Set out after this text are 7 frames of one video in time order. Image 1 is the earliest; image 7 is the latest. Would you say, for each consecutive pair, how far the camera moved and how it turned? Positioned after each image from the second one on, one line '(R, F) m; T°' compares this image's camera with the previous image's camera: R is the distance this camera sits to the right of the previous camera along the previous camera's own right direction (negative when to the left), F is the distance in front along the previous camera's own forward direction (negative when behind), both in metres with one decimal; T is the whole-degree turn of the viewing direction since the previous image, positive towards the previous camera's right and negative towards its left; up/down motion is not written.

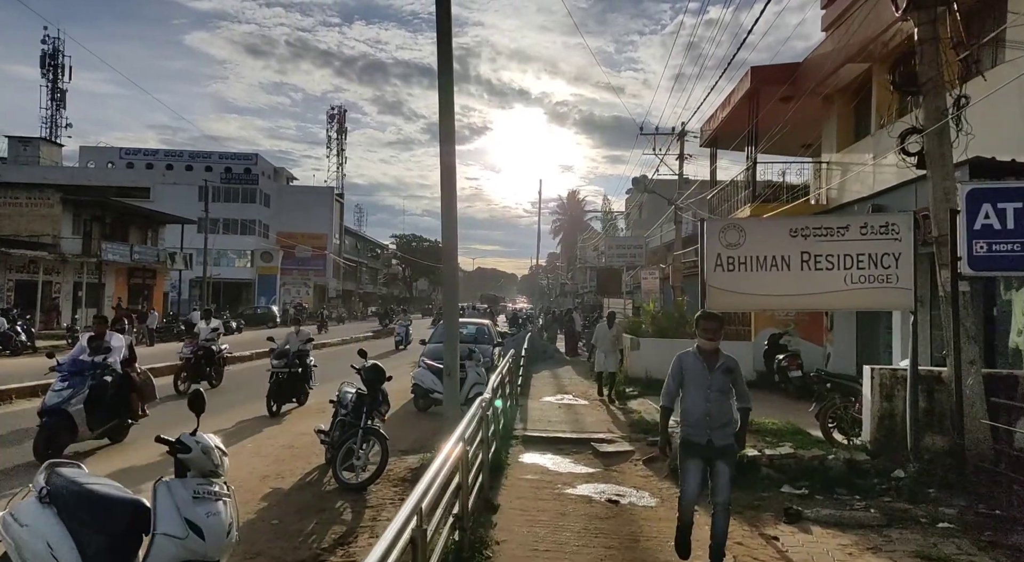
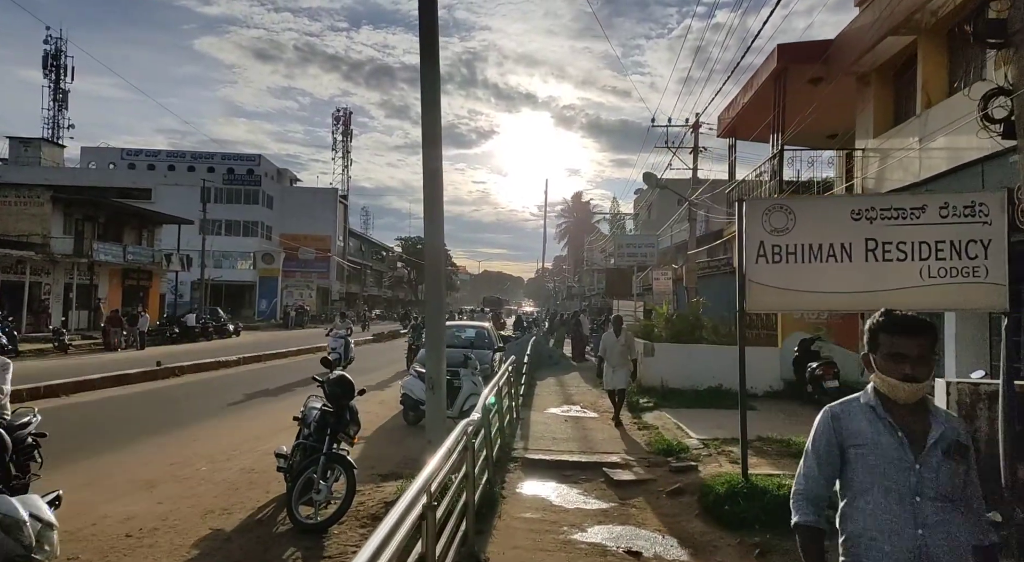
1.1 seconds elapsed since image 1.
(+0.1, +1.3) m; -1°
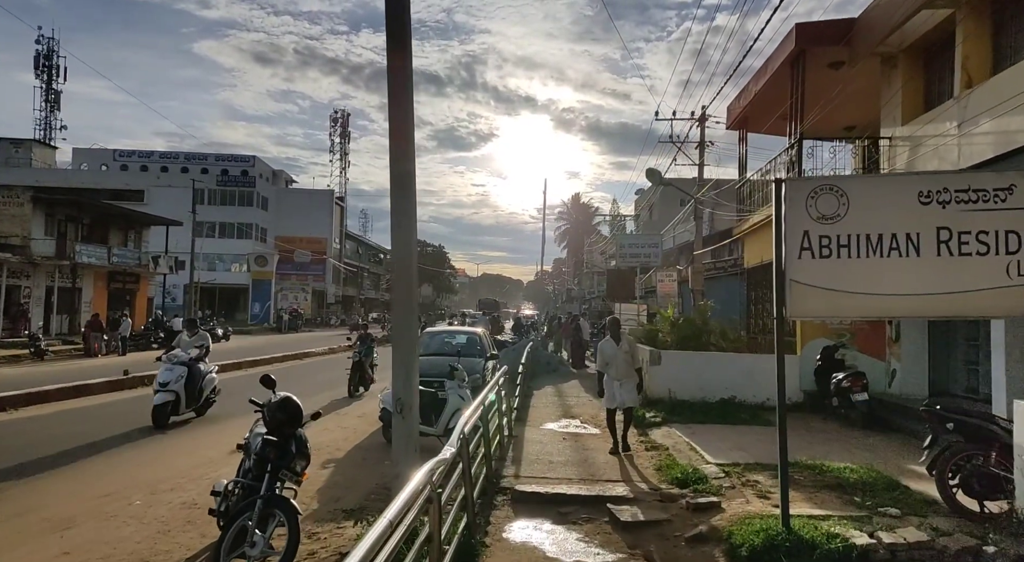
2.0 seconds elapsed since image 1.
(+0.1, +1.1) m; 0°
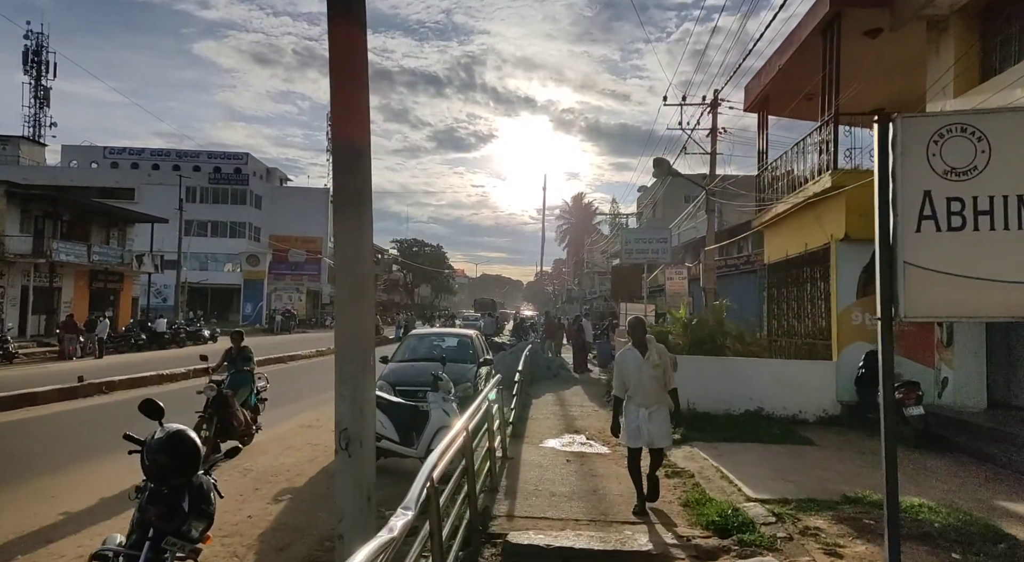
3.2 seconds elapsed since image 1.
(+0.1, +1.4) m; 0°
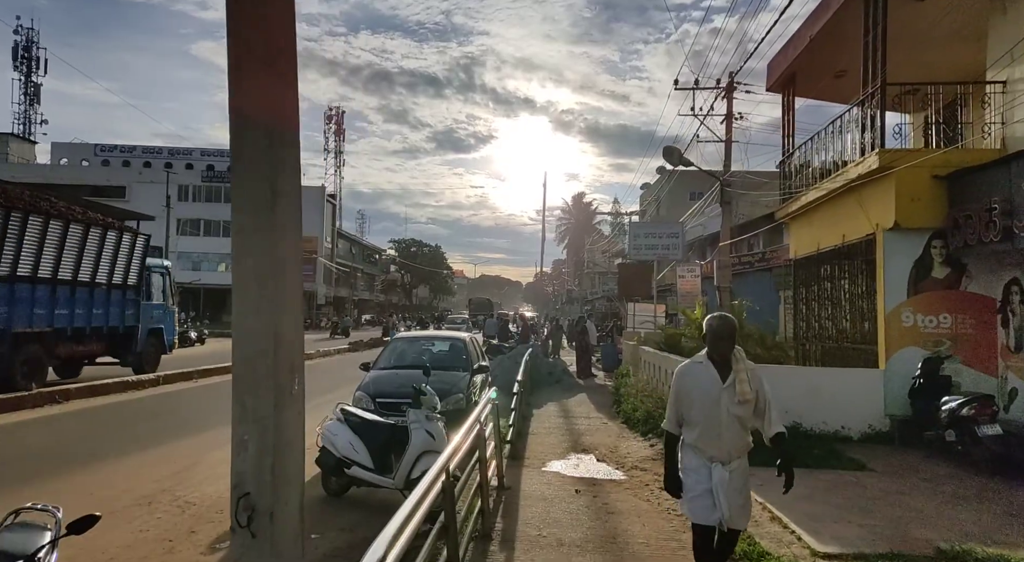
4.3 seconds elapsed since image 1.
(0.0, +1.3) m; 0°
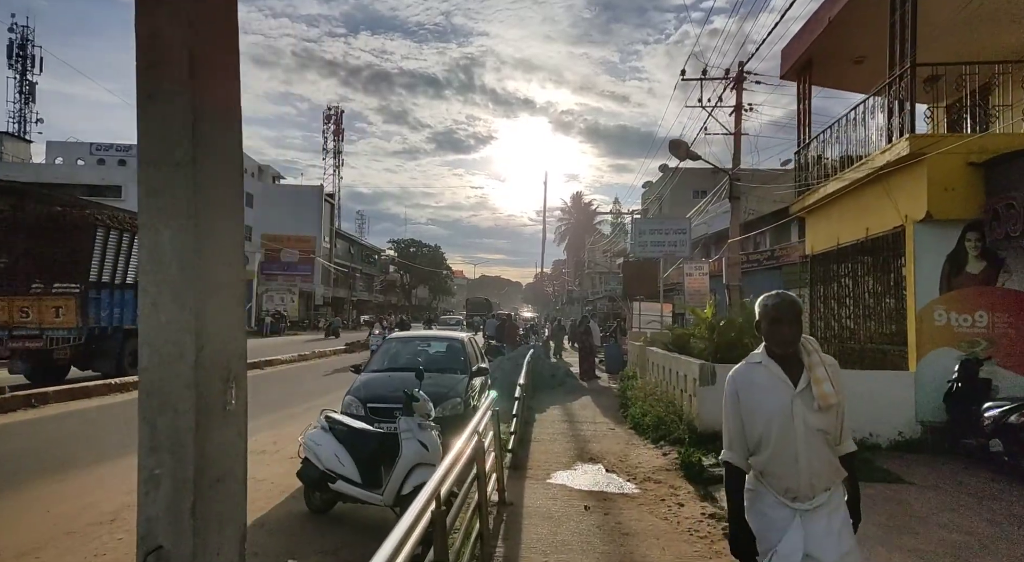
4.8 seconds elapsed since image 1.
(0.0, +0.6) m; 0°
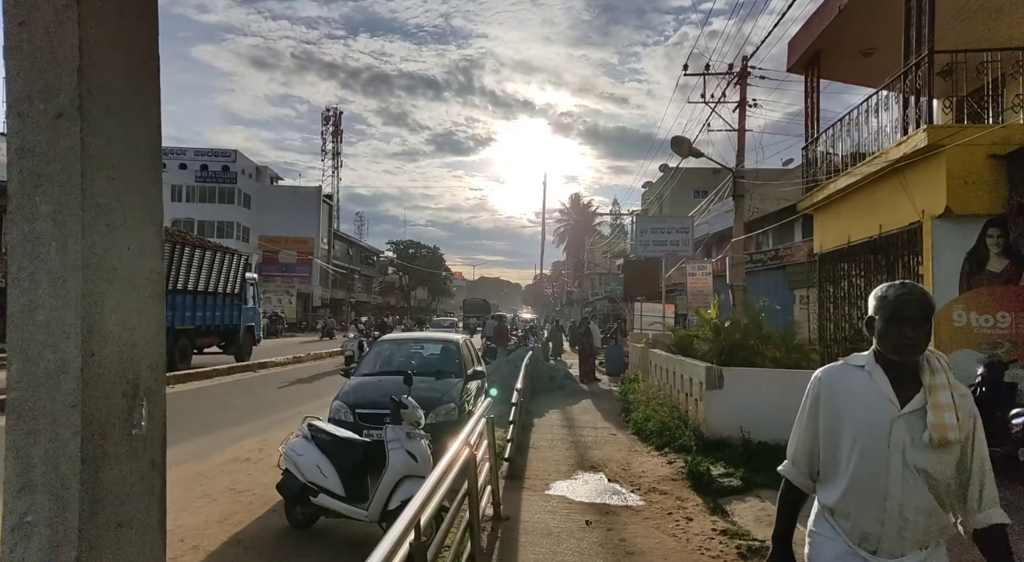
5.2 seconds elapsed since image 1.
(0.0, +0.4) m; 0°
